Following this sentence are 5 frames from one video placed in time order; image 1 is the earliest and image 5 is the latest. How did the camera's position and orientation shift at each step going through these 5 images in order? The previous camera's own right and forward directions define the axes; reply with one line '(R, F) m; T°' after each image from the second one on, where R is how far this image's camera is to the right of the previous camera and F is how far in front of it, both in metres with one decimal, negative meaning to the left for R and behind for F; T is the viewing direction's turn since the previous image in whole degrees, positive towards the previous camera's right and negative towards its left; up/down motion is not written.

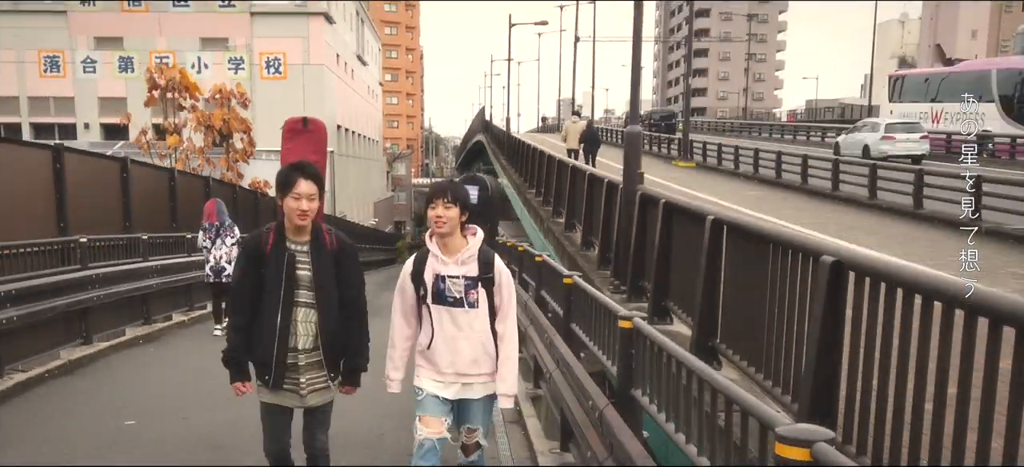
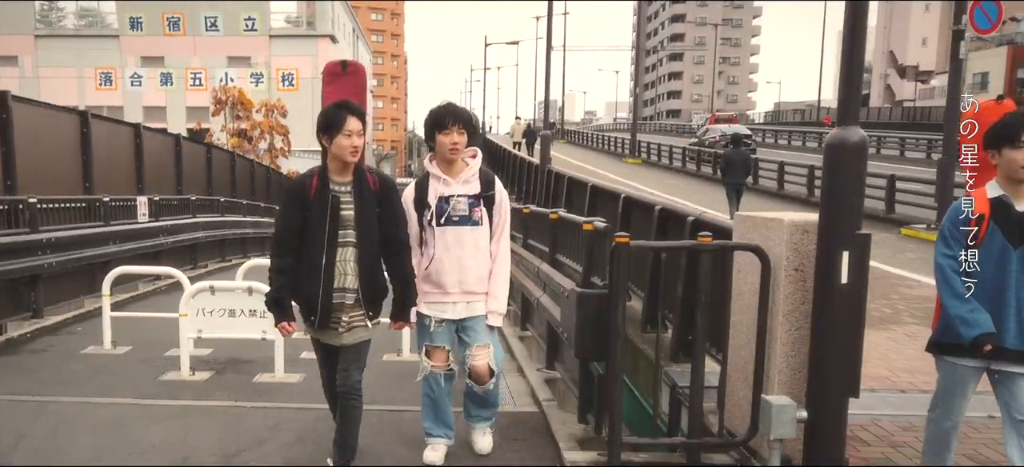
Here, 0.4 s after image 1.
(+0.1, -2.4) m; +1°
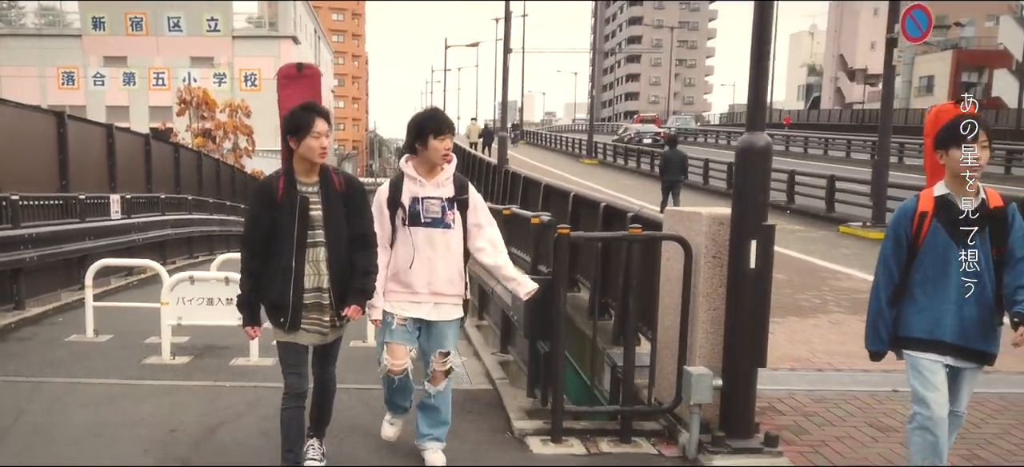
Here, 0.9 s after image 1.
(0.0, -0.2) m; +2°
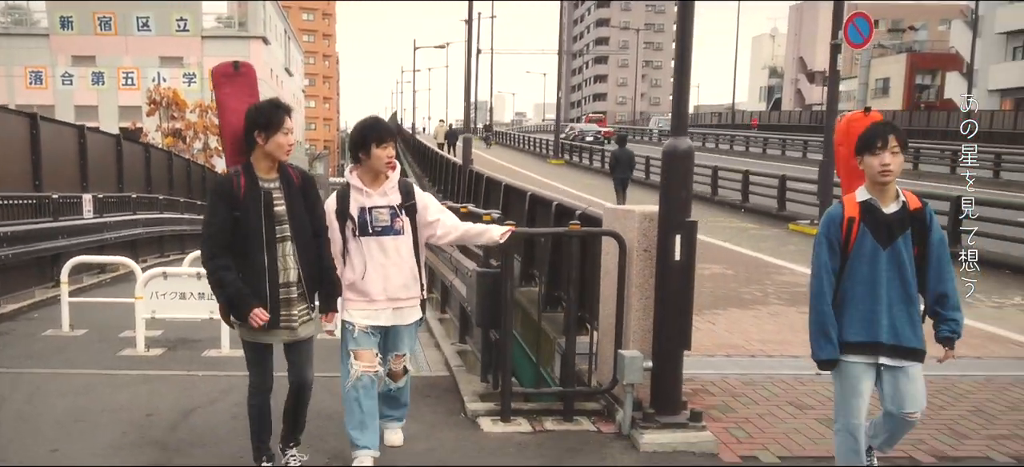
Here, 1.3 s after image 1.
(0.0, -0.2) m; +2°
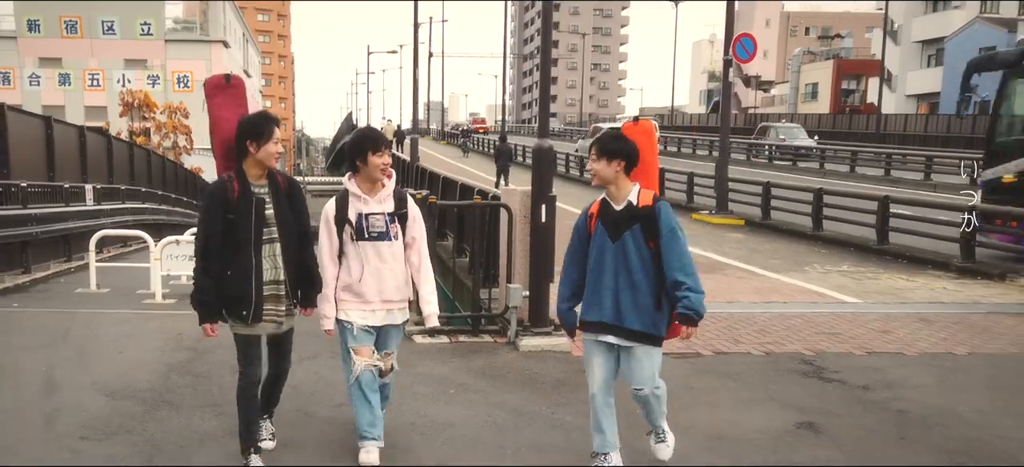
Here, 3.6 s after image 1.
(+0.1, -1.0) m; +3°
